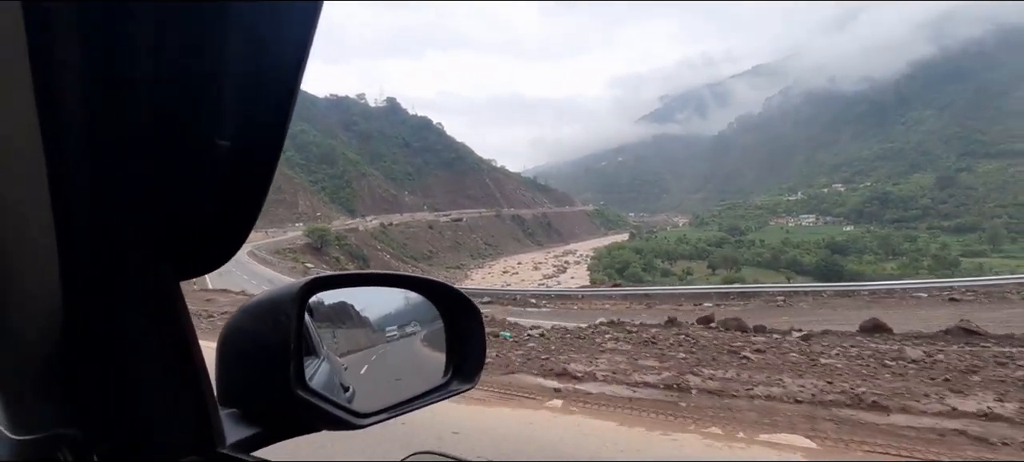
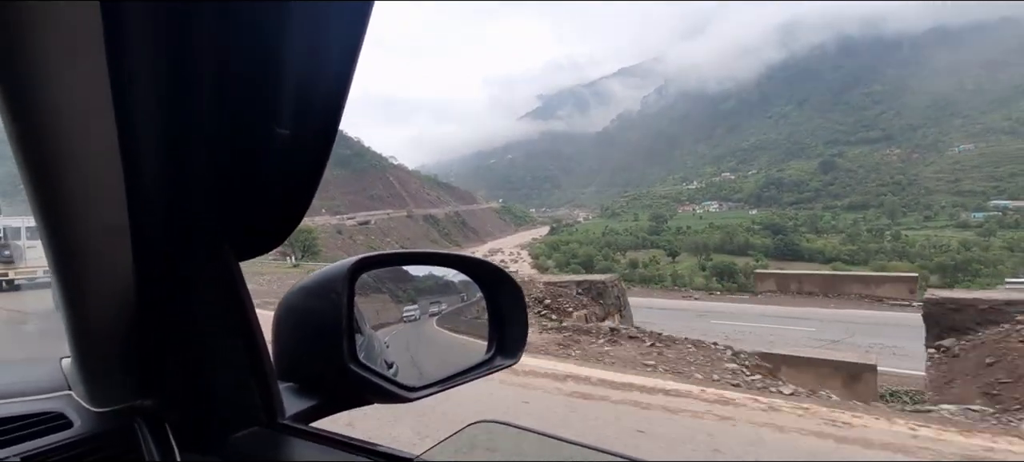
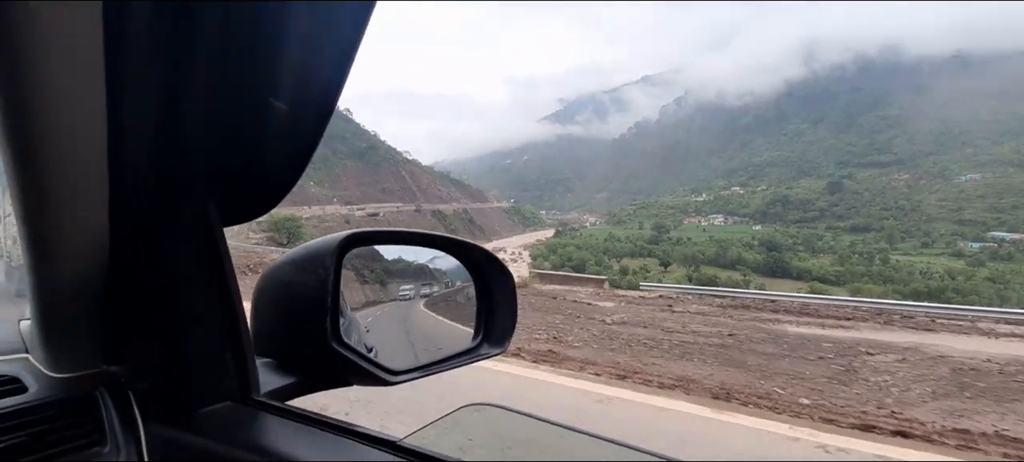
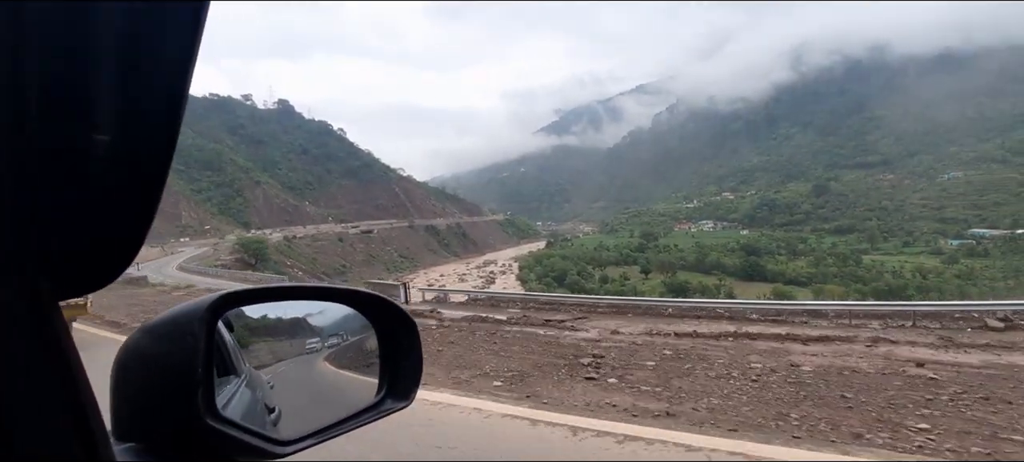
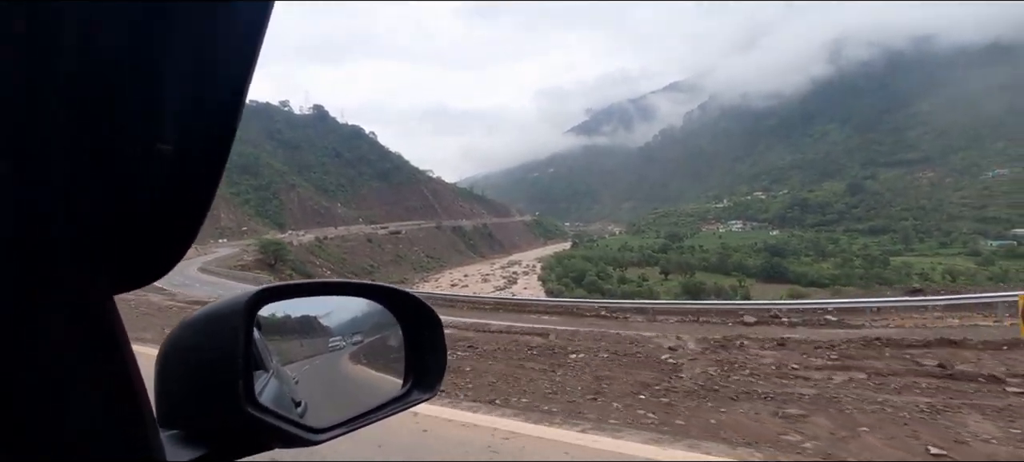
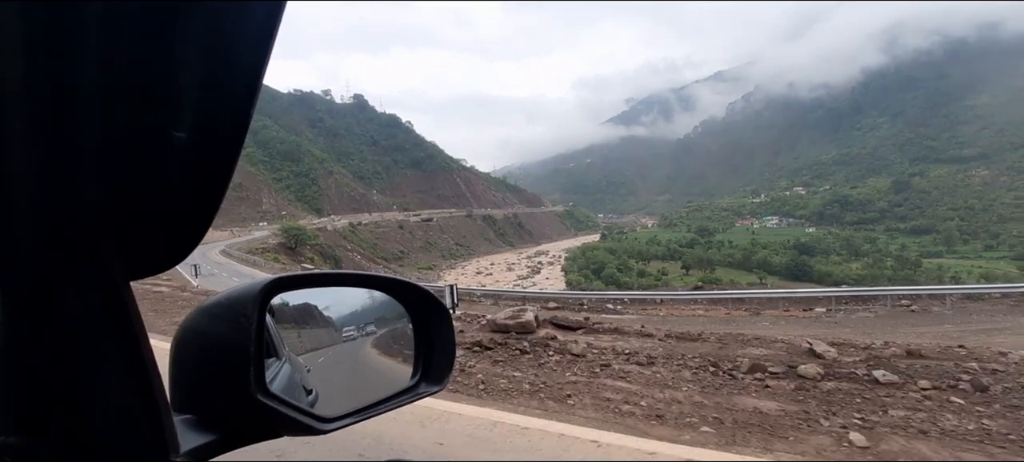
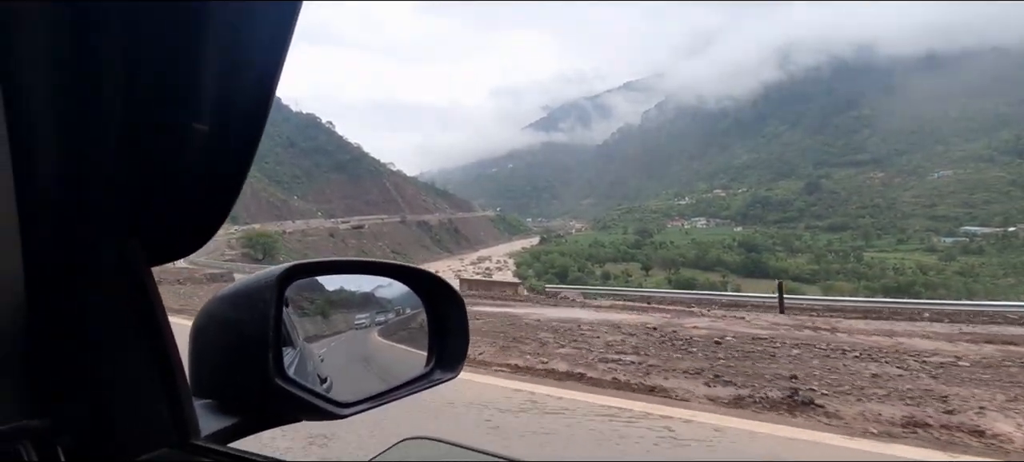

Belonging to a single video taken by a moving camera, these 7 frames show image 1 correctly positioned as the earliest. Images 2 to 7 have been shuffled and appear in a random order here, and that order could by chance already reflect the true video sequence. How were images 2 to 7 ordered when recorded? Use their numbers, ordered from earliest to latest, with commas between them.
6, 5, 4, 7, 3, 2
